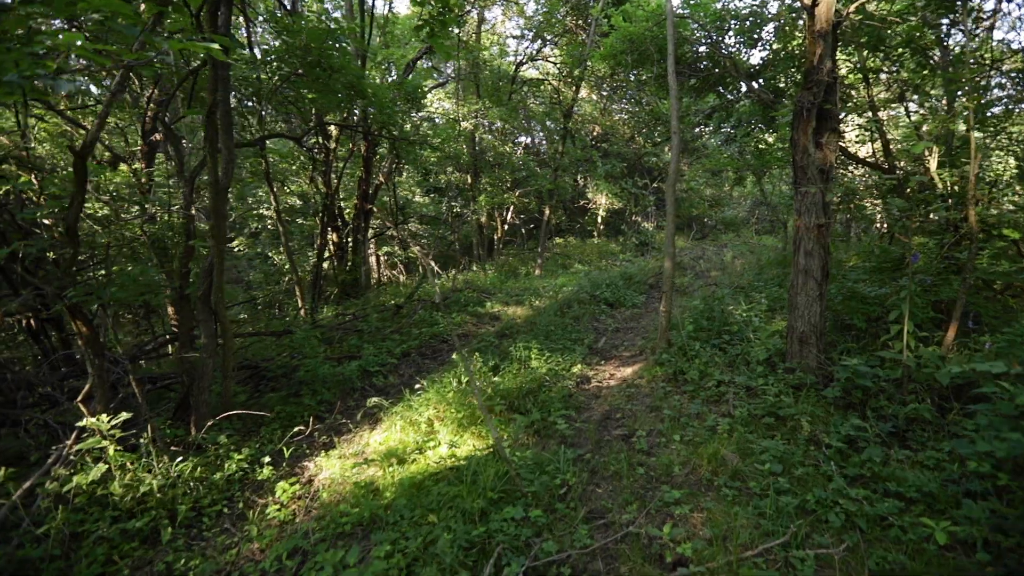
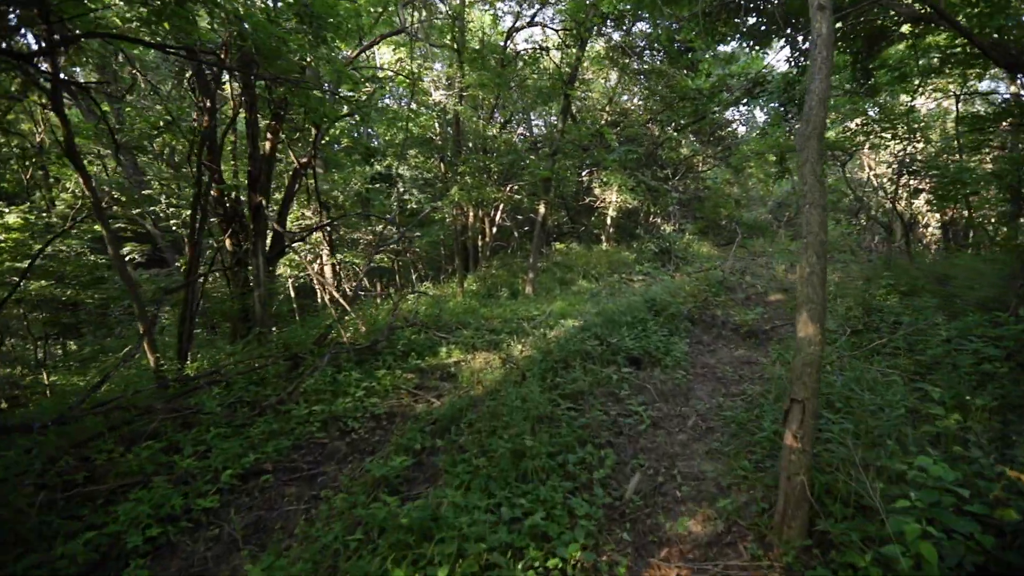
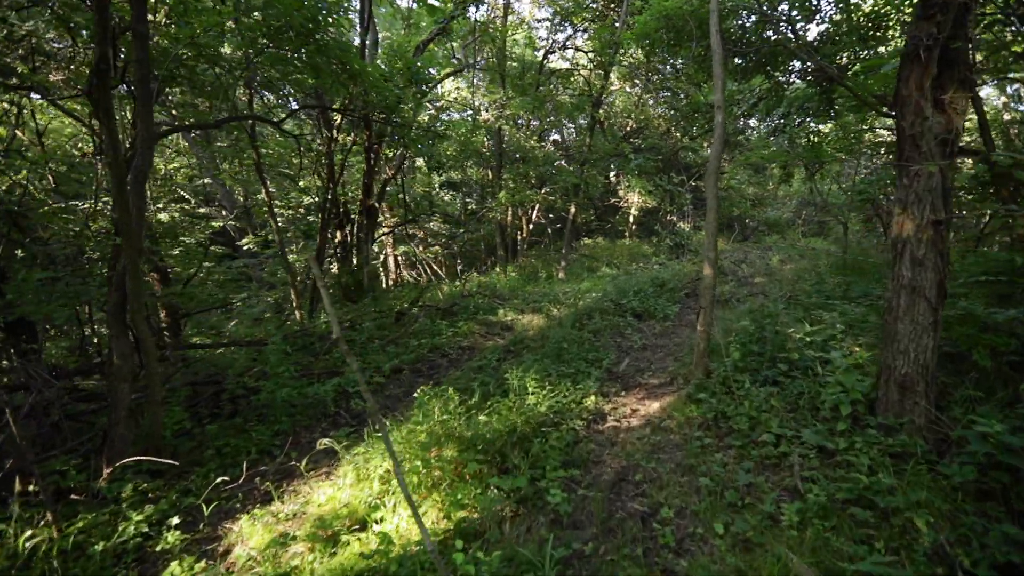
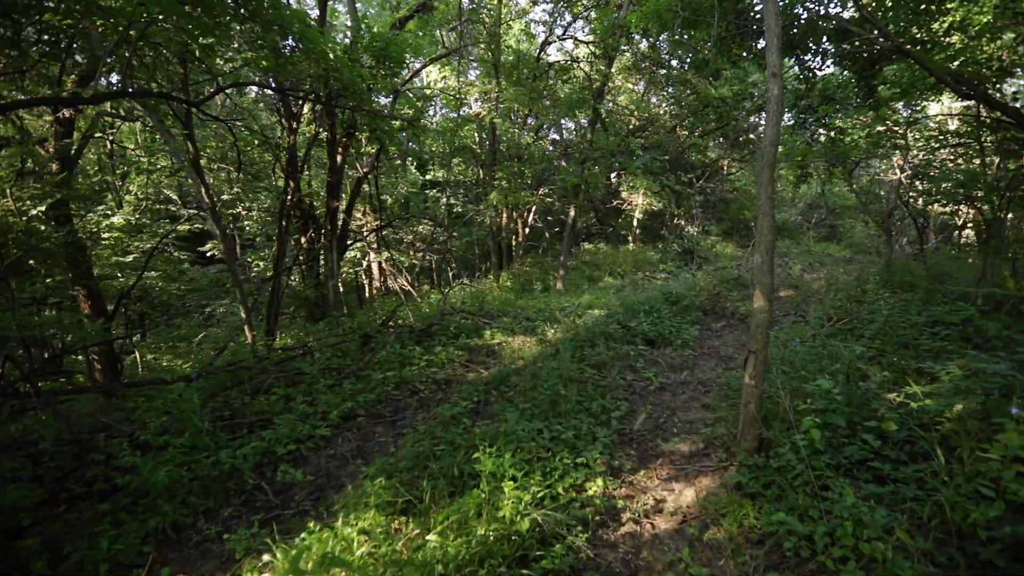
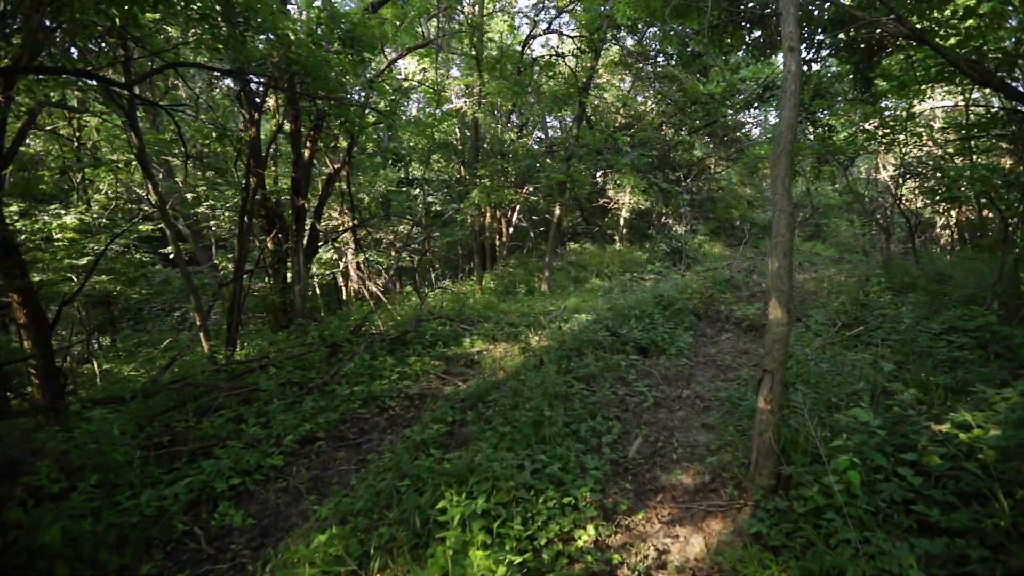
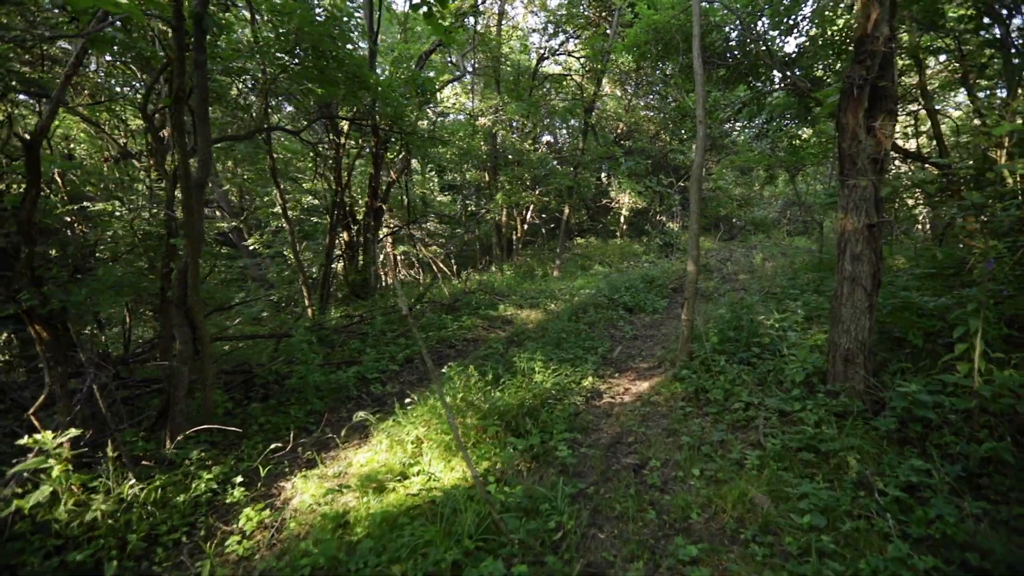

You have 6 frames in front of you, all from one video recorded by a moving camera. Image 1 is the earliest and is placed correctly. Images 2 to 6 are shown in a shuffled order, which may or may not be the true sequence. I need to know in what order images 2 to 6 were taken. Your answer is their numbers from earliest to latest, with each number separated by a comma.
6, 3, 4, 5, 2
